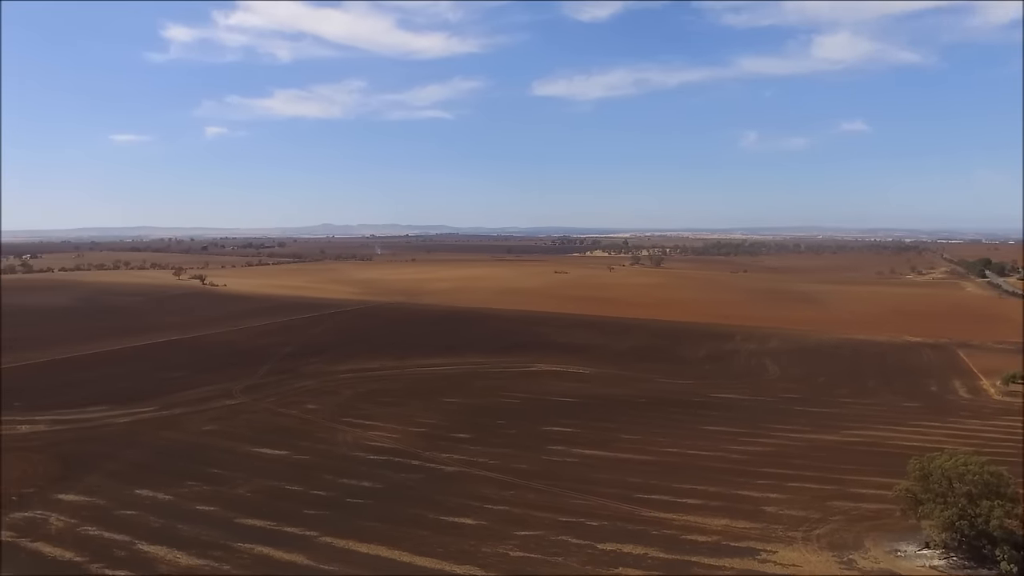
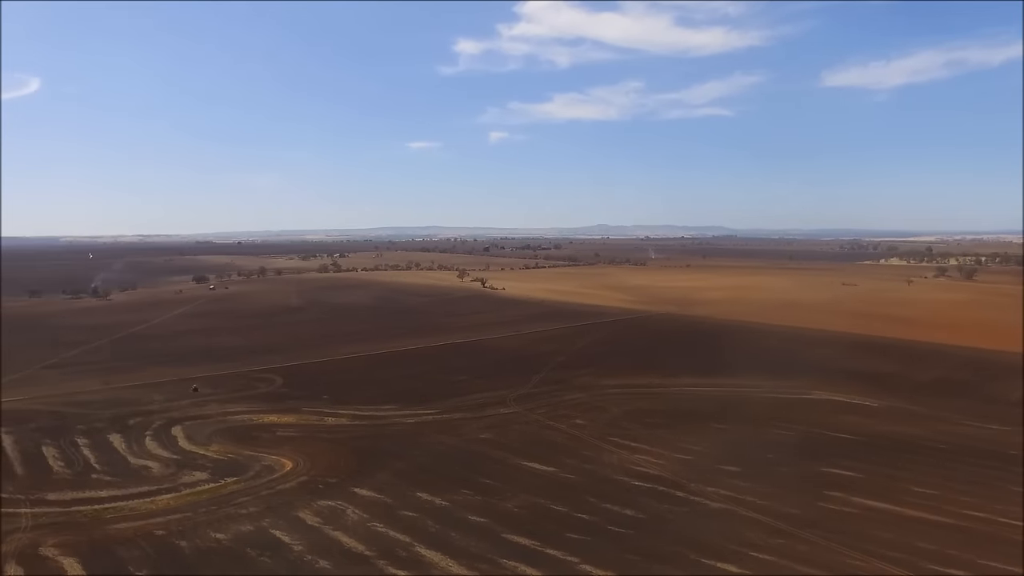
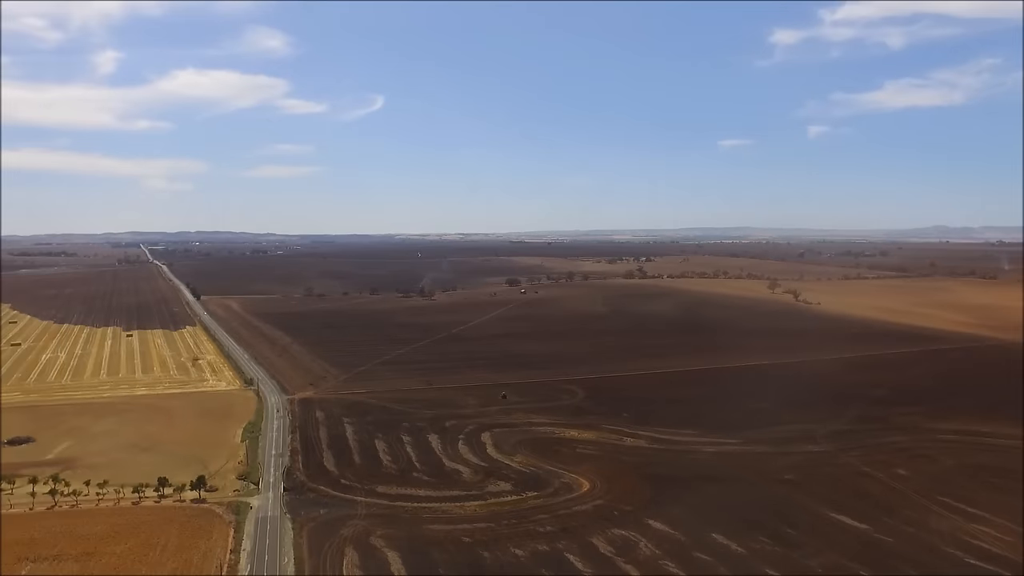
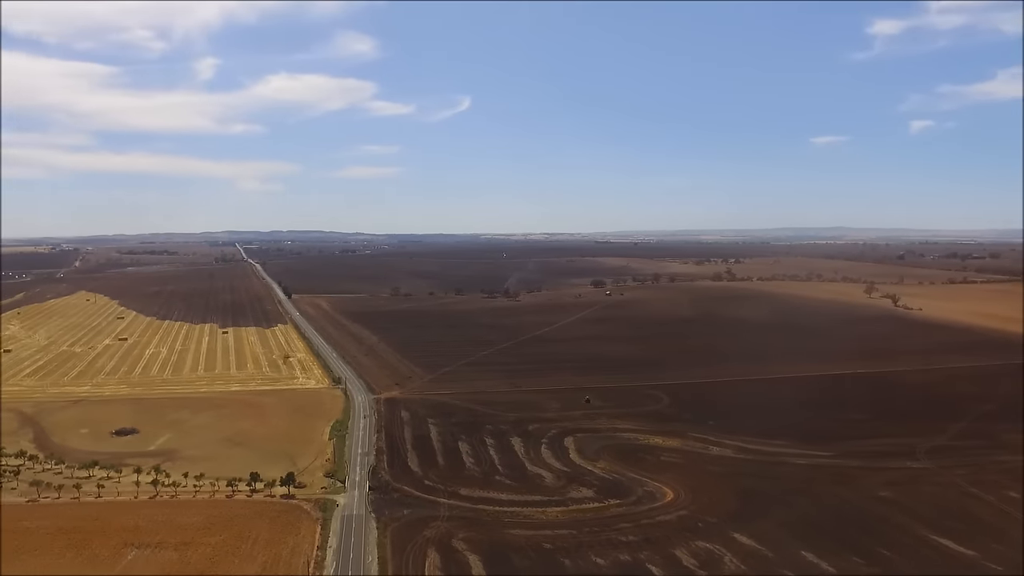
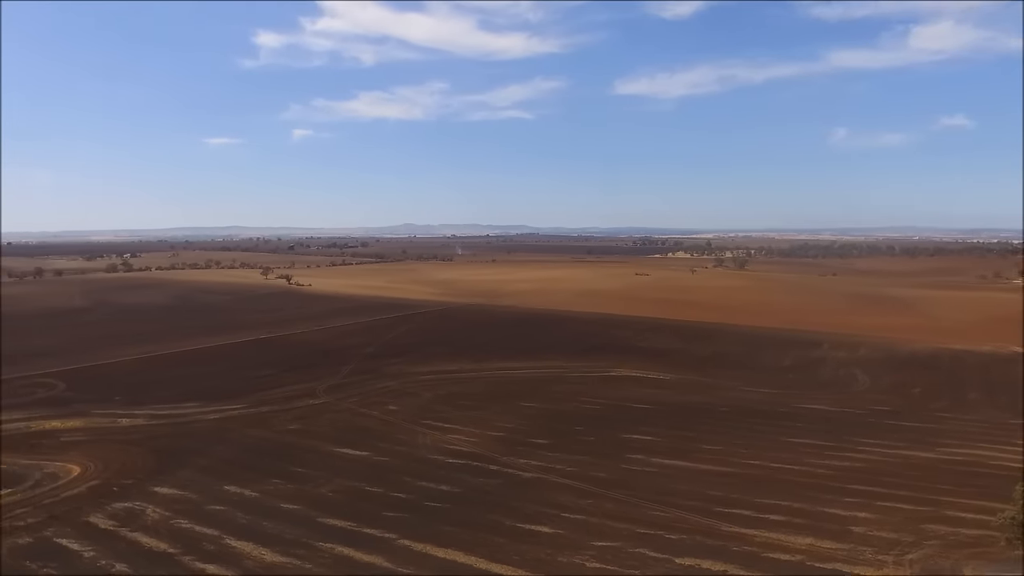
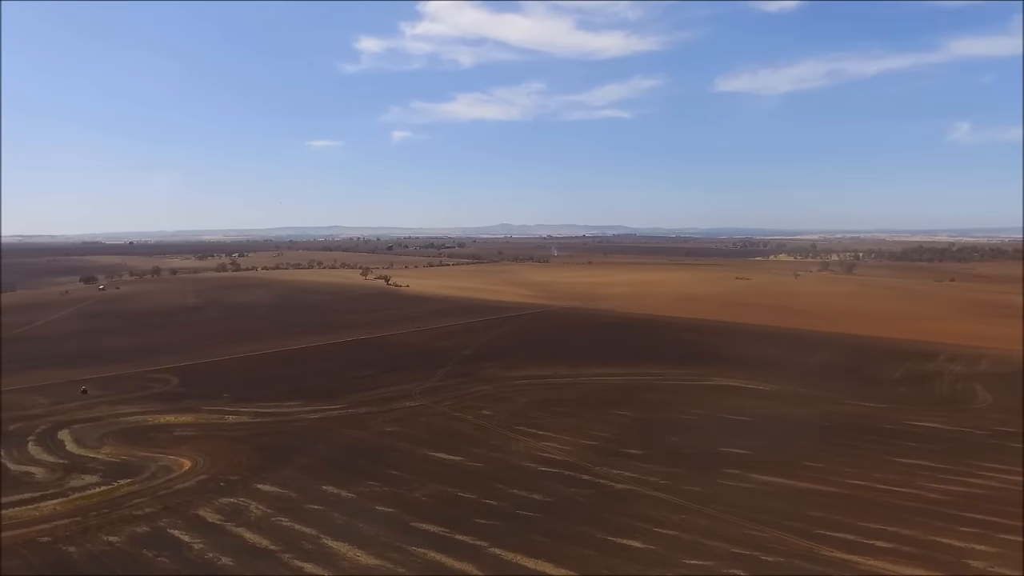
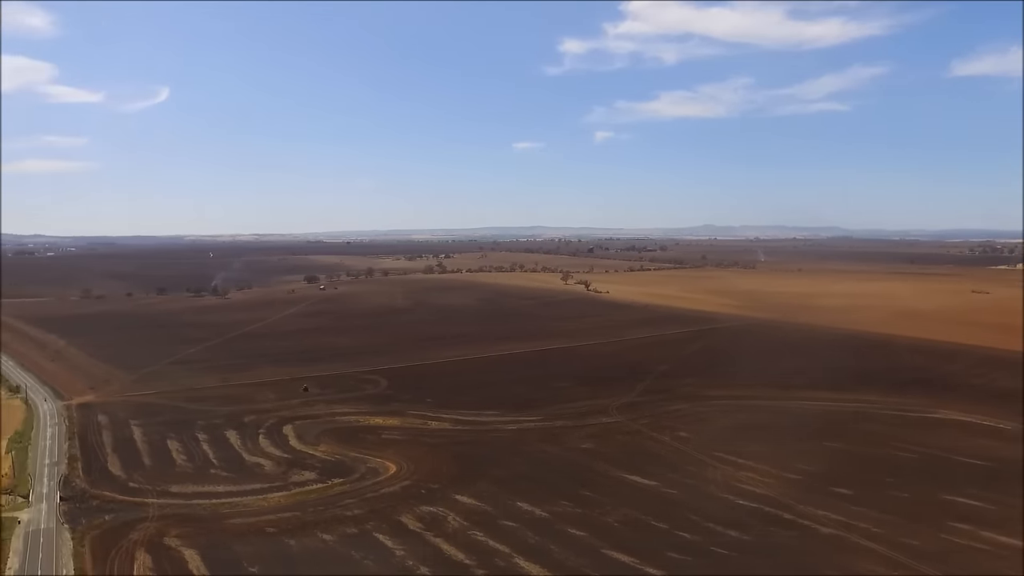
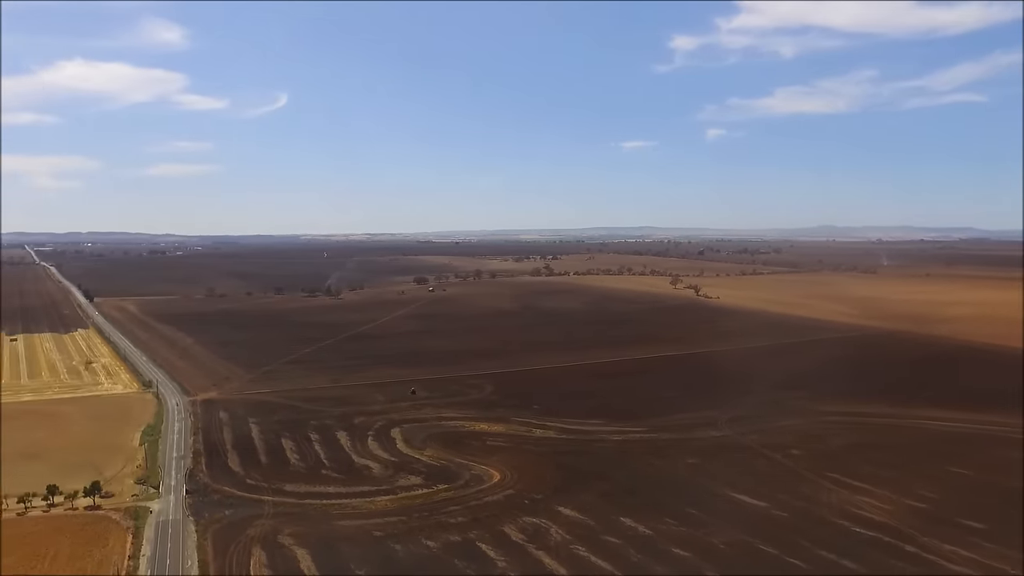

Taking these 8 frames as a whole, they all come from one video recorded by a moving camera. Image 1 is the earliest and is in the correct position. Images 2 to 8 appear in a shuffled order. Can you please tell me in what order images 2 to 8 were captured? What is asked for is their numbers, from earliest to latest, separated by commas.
5, 6, 2, 7, 8, 3, 4
